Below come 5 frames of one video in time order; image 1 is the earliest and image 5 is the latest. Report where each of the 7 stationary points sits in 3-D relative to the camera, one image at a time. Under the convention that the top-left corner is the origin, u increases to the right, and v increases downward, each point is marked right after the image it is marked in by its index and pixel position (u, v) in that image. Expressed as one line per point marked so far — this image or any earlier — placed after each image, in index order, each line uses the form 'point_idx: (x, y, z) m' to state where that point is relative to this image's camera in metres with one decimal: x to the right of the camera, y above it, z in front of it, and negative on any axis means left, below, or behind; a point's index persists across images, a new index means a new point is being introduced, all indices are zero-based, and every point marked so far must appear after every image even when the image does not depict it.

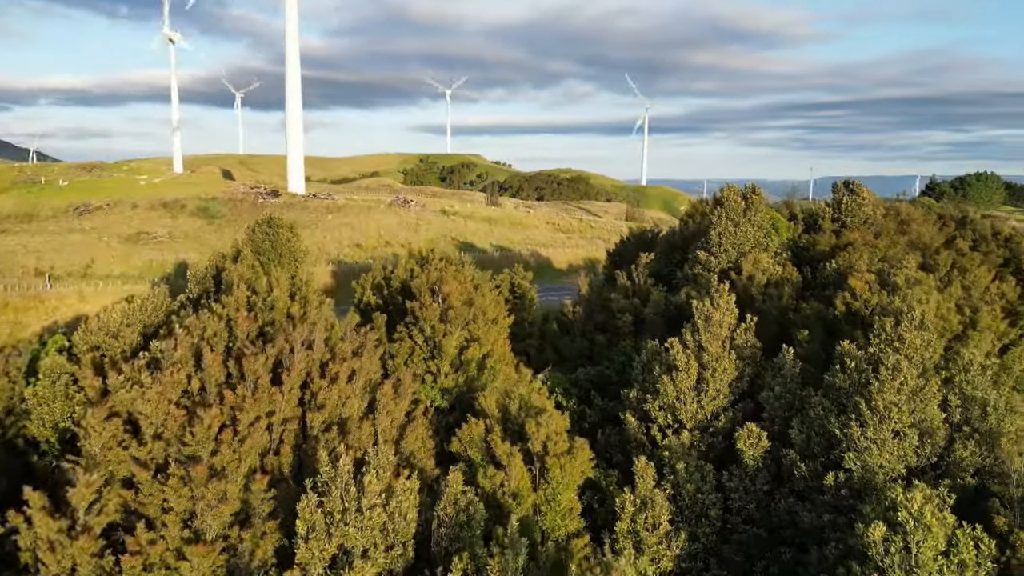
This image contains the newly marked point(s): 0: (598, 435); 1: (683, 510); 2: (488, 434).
0: (+2.3, -4.0, +19.2) m
1: (+3.8, -4.9, +15.9) m
2: (-0.5, -3.3, +16.1) m
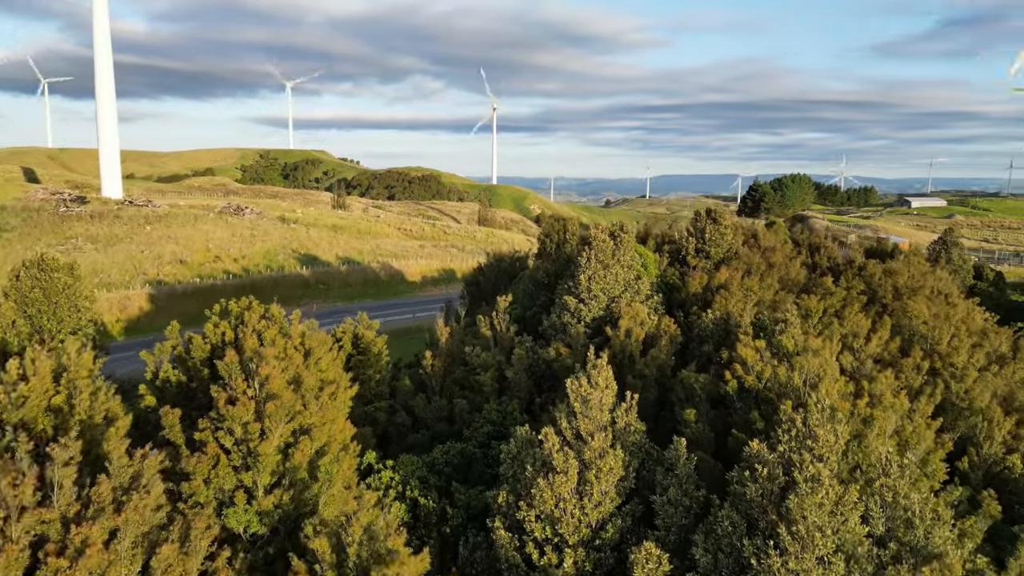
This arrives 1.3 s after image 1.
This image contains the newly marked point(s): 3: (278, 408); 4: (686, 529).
0: (-1.1, -5.7, +15.7) m
1: (+1.1, -6.7, +12.8) m
2: (-3.3, -5.1, +12.0) m
3: (-5.3, -2.7, +16.0) m
4: (+3.4, -4.7, +14.0) m
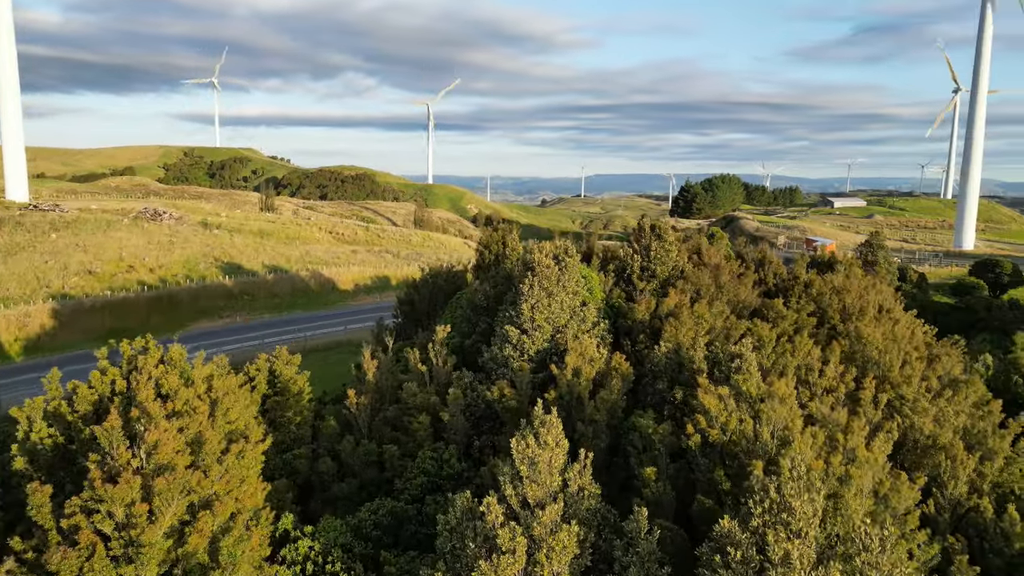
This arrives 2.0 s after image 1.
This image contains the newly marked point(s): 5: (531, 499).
0: (-2.3, -6.7, +13.5) m
1: (+0.1, -7.6, +10.8) m
2: (-4.1, -6.1, +9.7) m
3: (-6.5, -3.7, +13.5) m
4: (+2.4, -5.6, +12.2) m
5: (+0.3, -4.0, +13.3) m
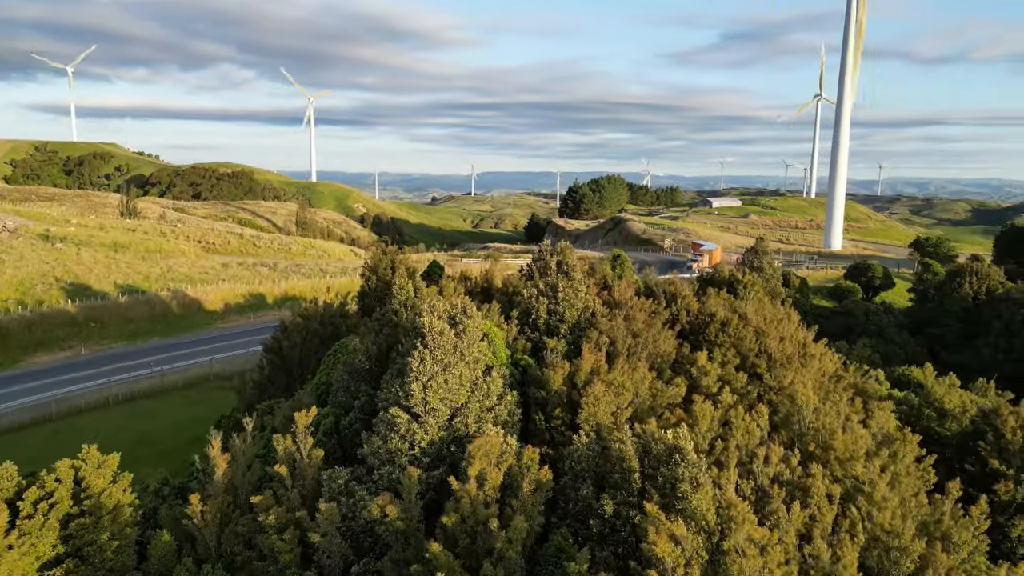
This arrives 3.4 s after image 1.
0: (-3.7, -8.5, +9.1) m
1: (-0.9, -9.4, +6.8) m
2: (-4.9, -8.0, +5.0) m
3: (-8.0, -5.6, +8.4) m
4: (+1.1, -7.4, +8.5) m
5: (-1.1, -5.7, +9.2) m
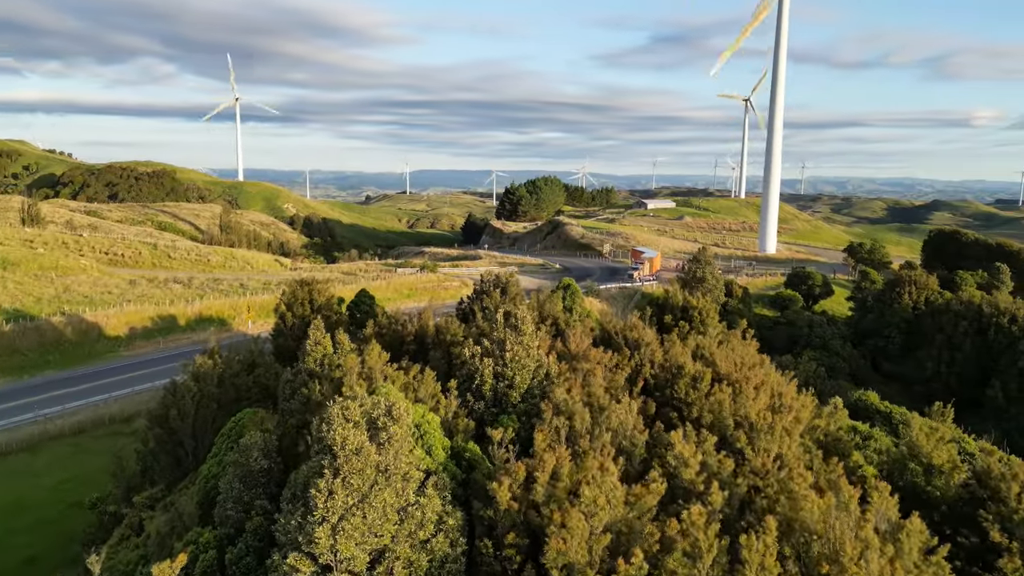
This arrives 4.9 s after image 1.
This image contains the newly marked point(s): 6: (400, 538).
0: (-3.9, -10.4, +4.6) m
1: (-0.9, -11.2, +2.5) m
2: (-4.8, -9.9, +0.4) m
3: (-8.2, -7.5, +3.5) m
4: (+0.8, -9.1, +4.4) m
5: (-1.4, -7.5, +4.9) m
6: (-2.1, -4.6, +12.9) m
